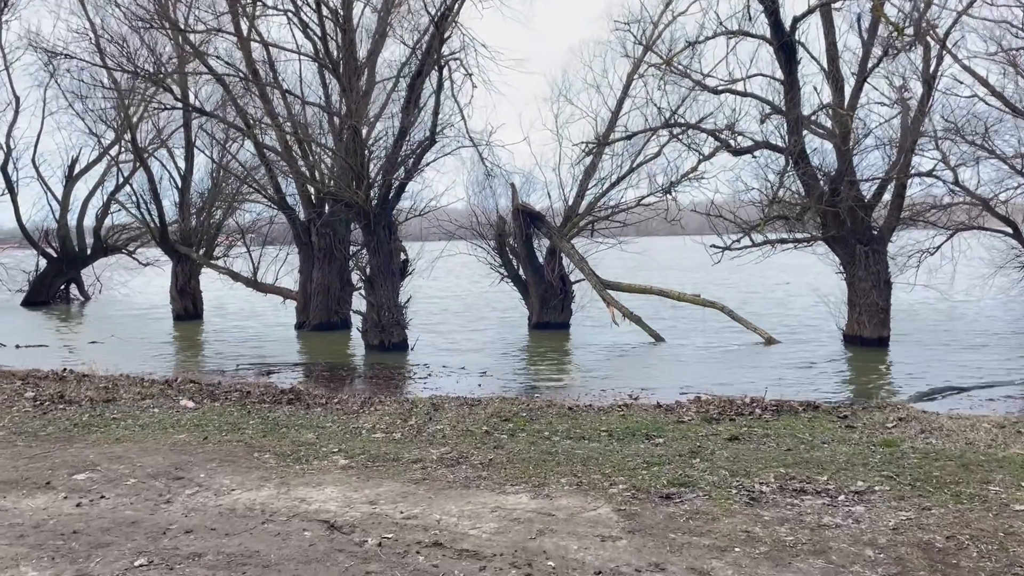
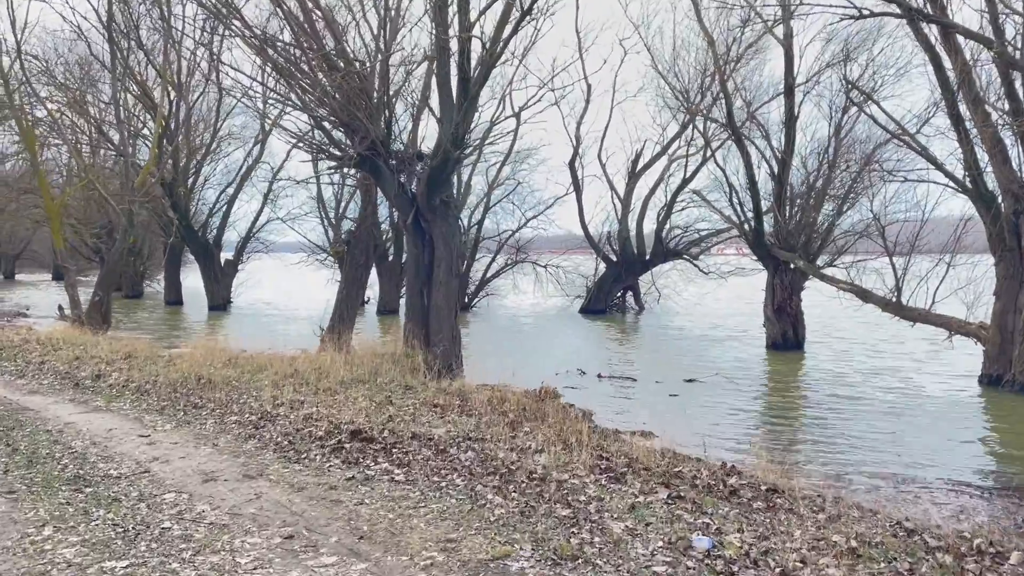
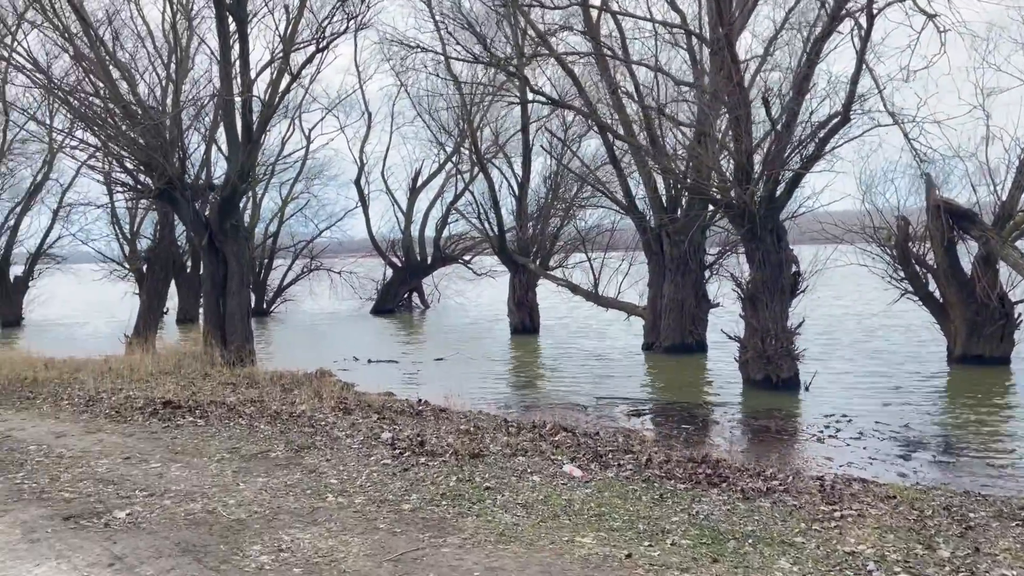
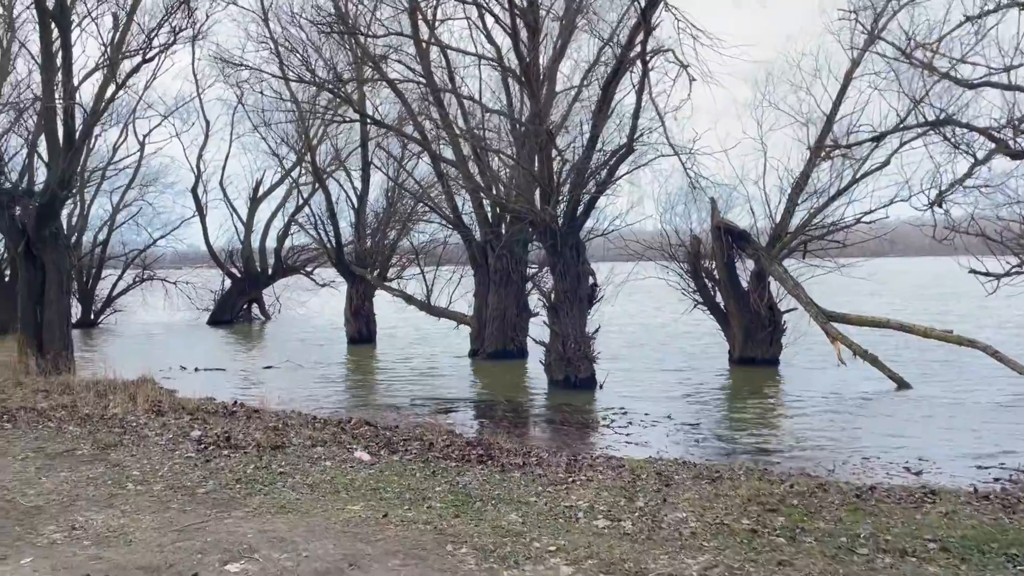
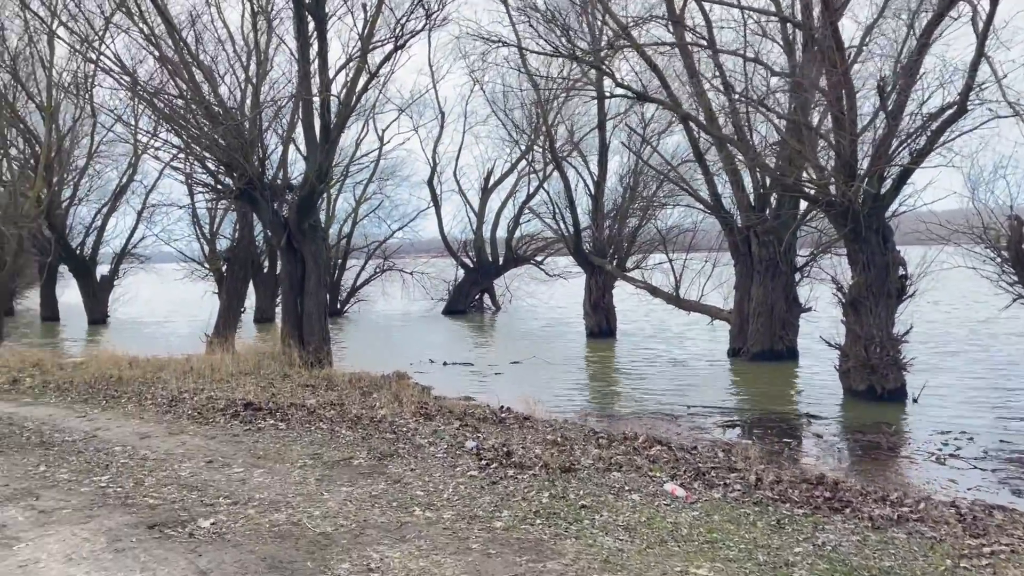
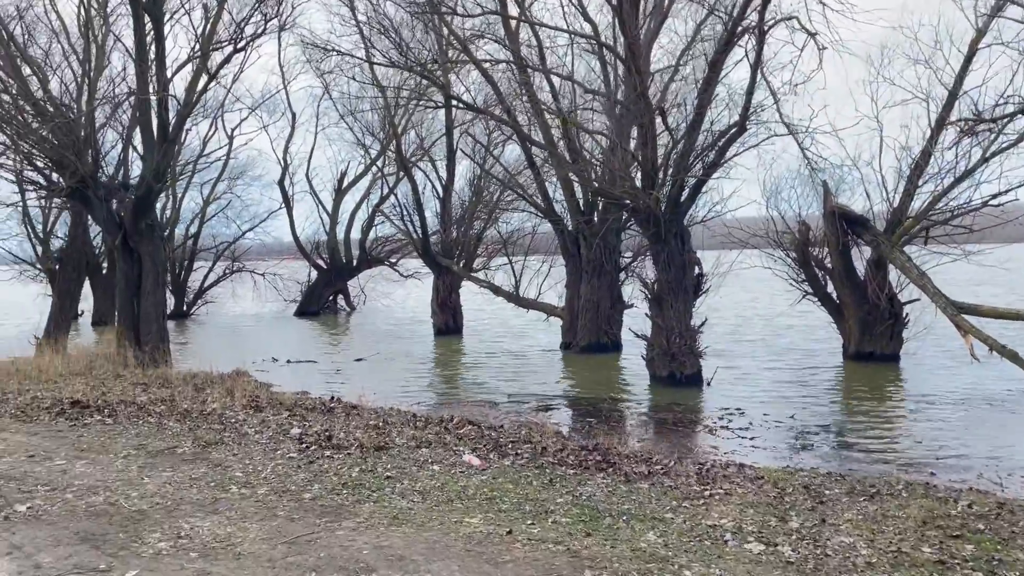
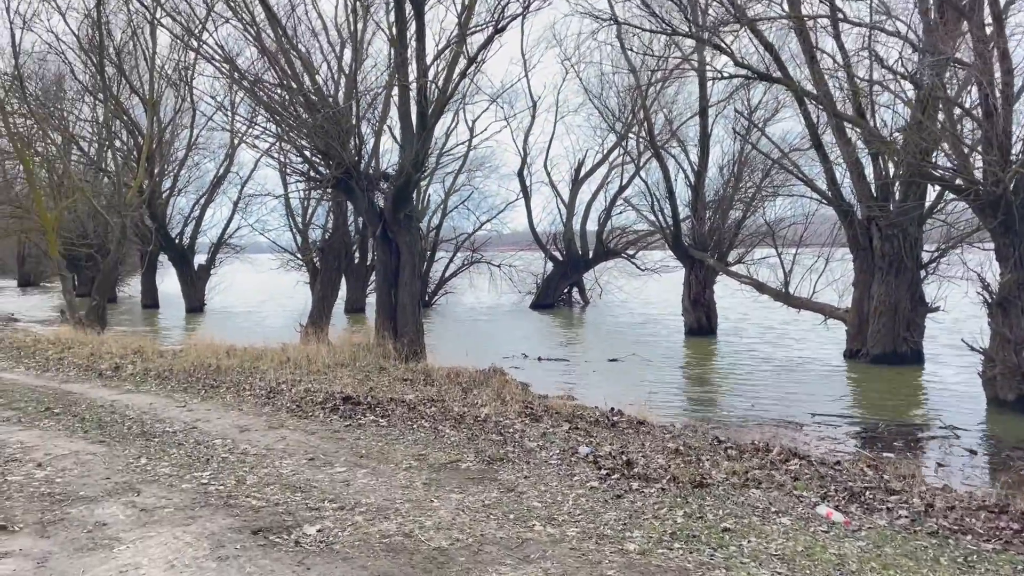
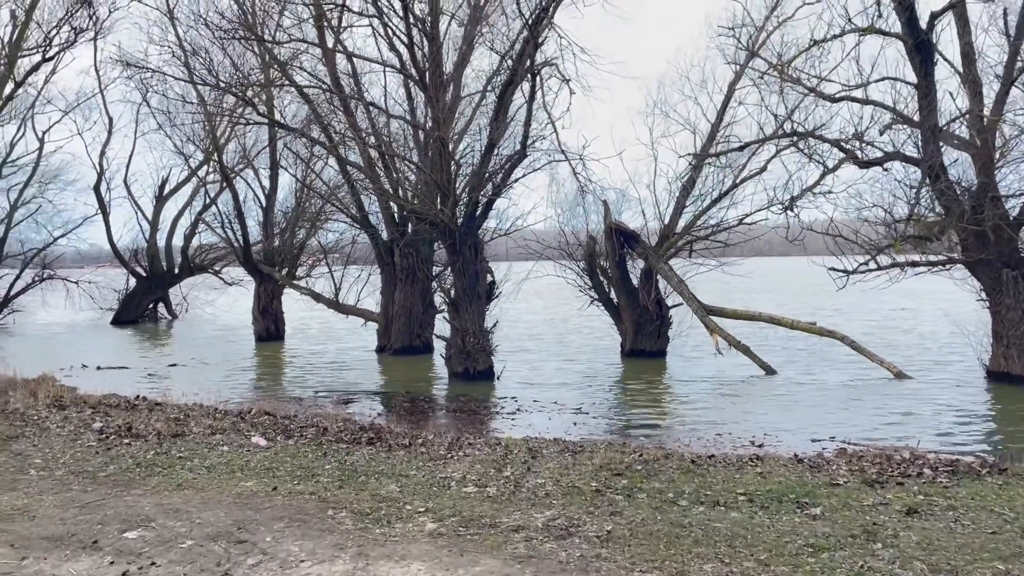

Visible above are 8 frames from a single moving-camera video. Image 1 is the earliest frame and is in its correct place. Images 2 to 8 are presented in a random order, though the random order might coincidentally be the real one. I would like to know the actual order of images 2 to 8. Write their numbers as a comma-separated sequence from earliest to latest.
8, 4, 6, 3, 5, 7, 2
